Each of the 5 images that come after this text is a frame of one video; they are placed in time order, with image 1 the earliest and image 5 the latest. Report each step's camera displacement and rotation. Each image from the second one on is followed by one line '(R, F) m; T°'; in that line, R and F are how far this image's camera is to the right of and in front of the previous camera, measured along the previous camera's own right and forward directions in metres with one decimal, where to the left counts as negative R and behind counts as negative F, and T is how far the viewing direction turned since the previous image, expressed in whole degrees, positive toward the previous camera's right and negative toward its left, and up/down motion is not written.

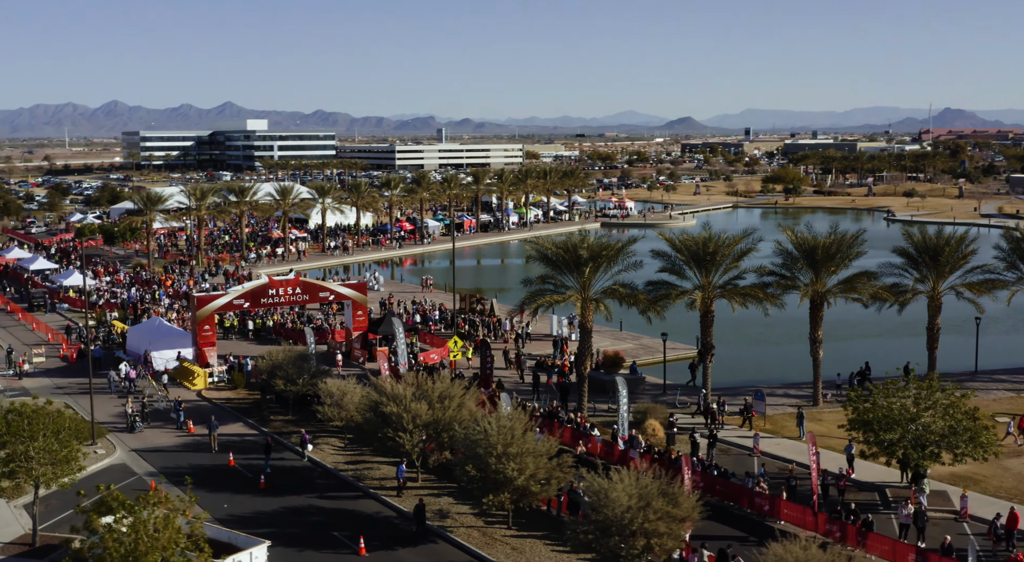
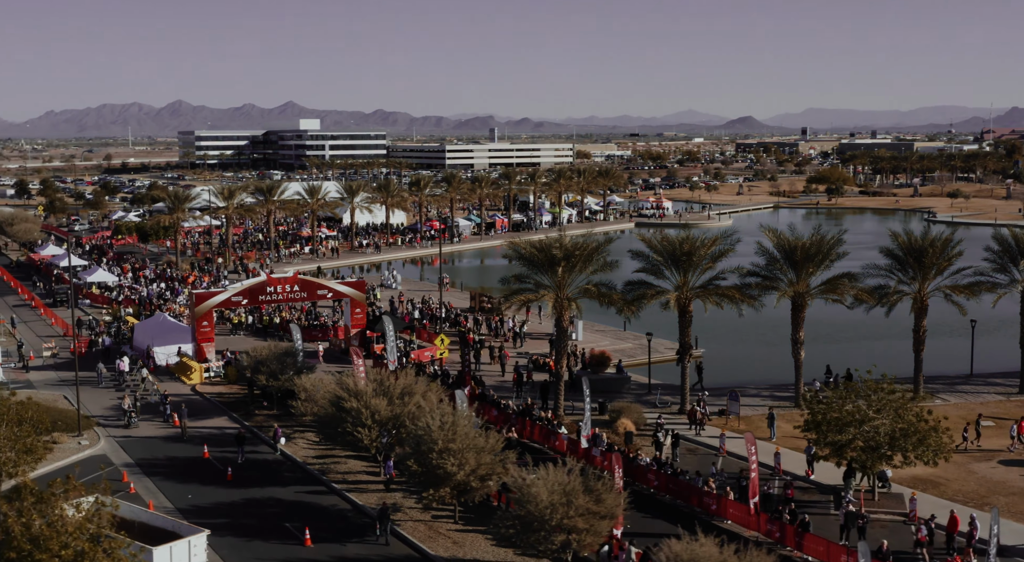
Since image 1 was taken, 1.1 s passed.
(+2.4, -0.3) m; -3°
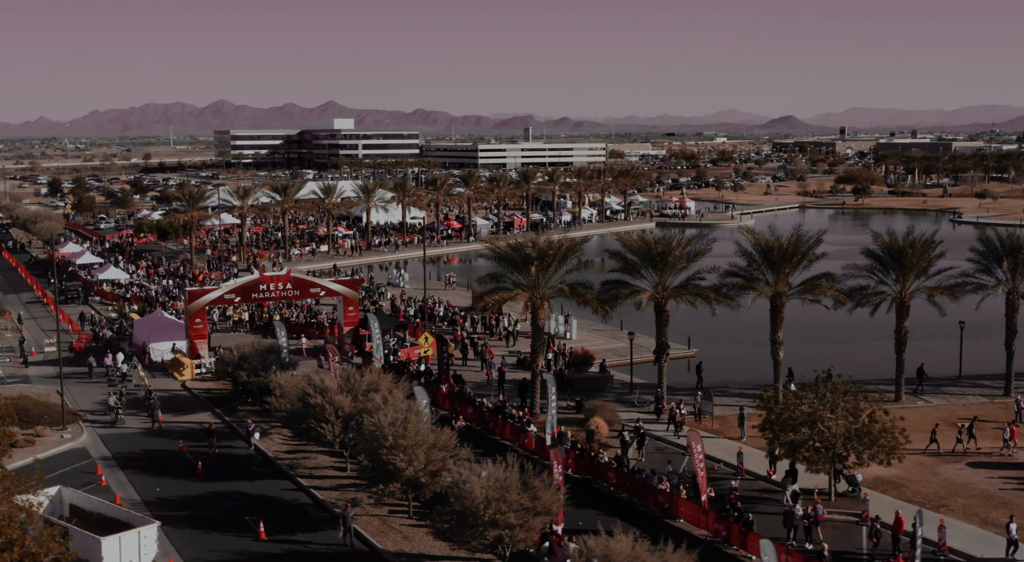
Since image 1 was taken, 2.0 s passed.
(+1.9, -0.2) m; -2°
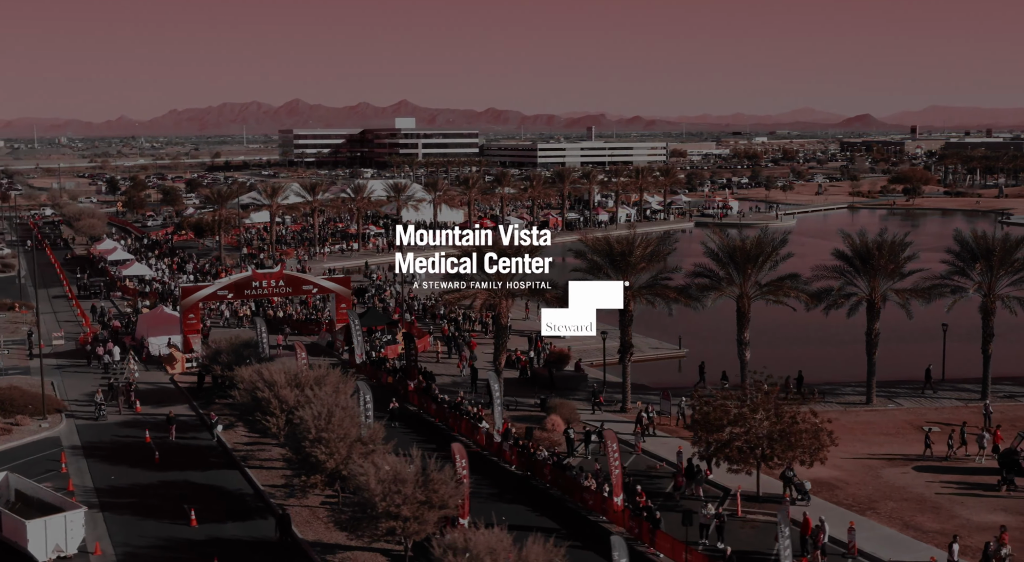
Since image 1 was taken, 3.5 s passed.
(+3.2, -0.3) m; -3°
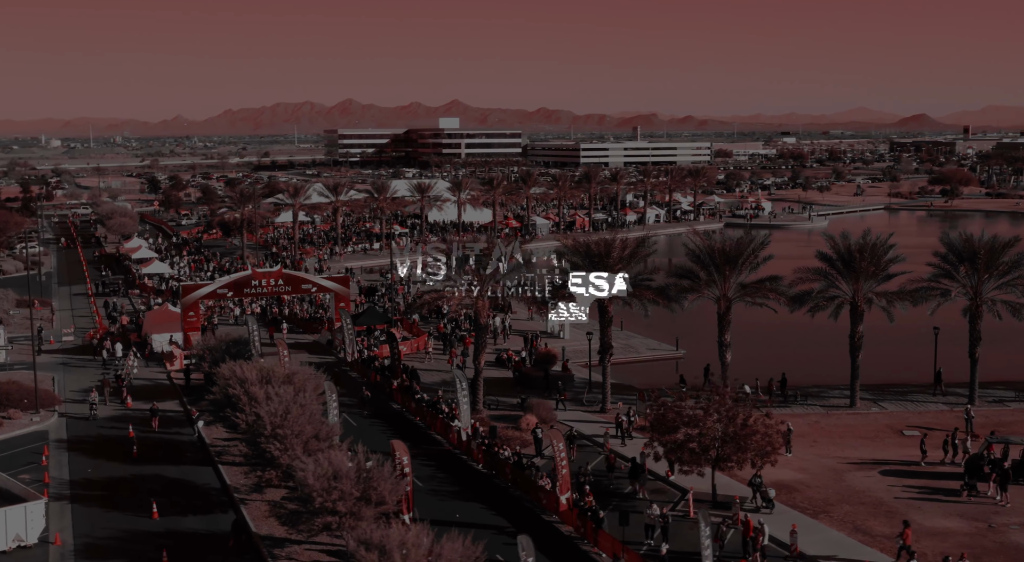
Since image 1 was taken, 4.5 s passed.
(+2.2, -0.2) m; -2°
